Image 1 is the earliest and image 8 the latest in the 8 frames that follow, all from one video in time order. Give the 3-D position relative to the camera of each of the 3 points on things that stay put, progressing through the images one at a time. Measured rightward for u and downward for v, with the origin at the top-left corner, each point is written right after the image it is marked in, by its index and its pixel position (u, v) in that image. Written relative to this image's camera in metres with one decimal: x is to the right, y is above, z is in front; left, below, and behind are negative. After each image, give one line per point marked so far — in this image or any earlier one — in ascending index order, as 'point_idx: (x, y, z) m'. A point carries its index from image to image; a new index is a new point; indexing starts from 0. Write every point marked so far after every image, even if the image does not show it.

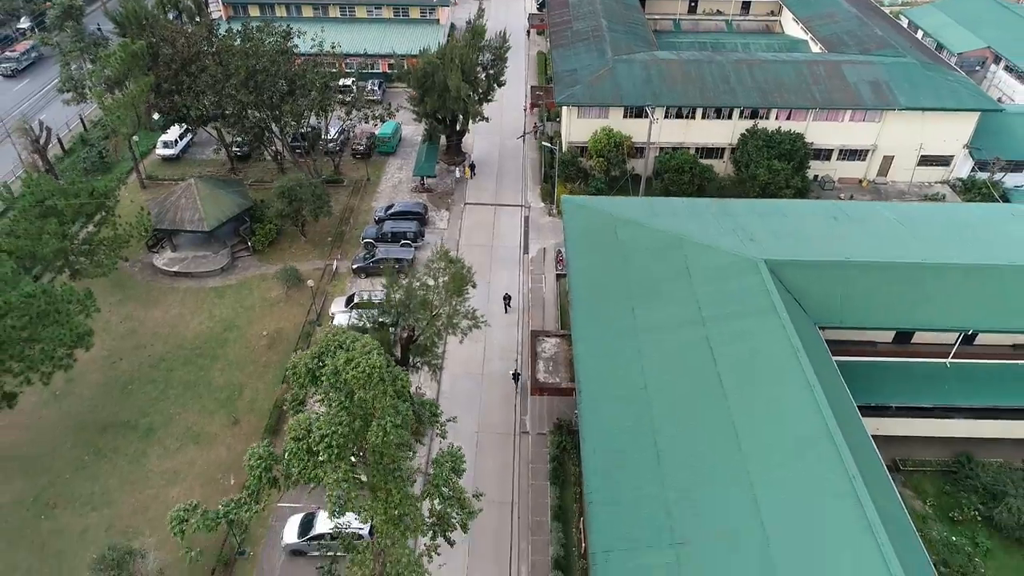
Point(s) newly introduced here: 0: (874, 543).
0: (+6.5, -4.7, +17.2) m
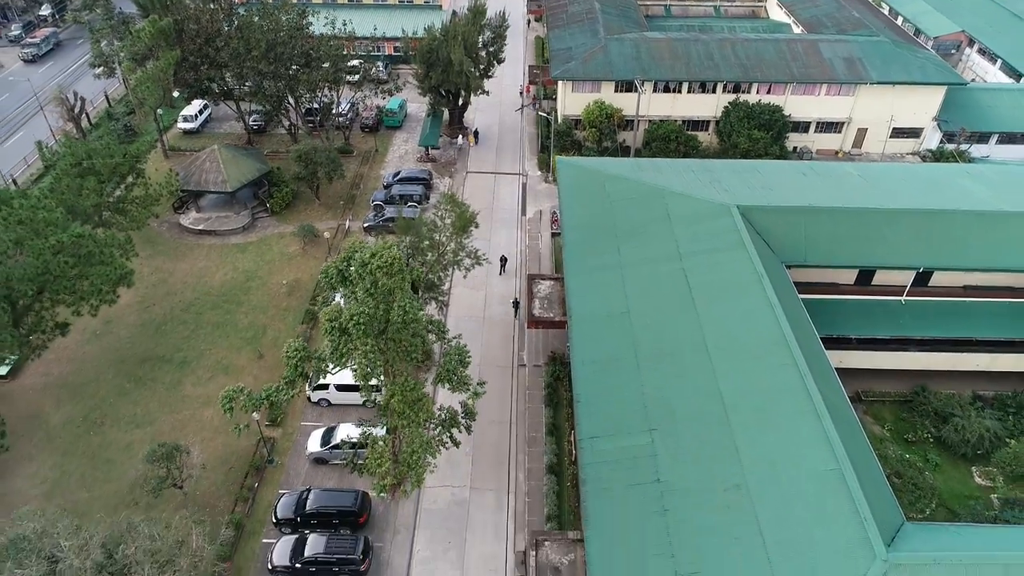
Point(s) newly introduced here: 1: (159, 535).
0: (+6.5, -2.9, +20.2) m
1: (-7.0, -4.9, +18.8) m
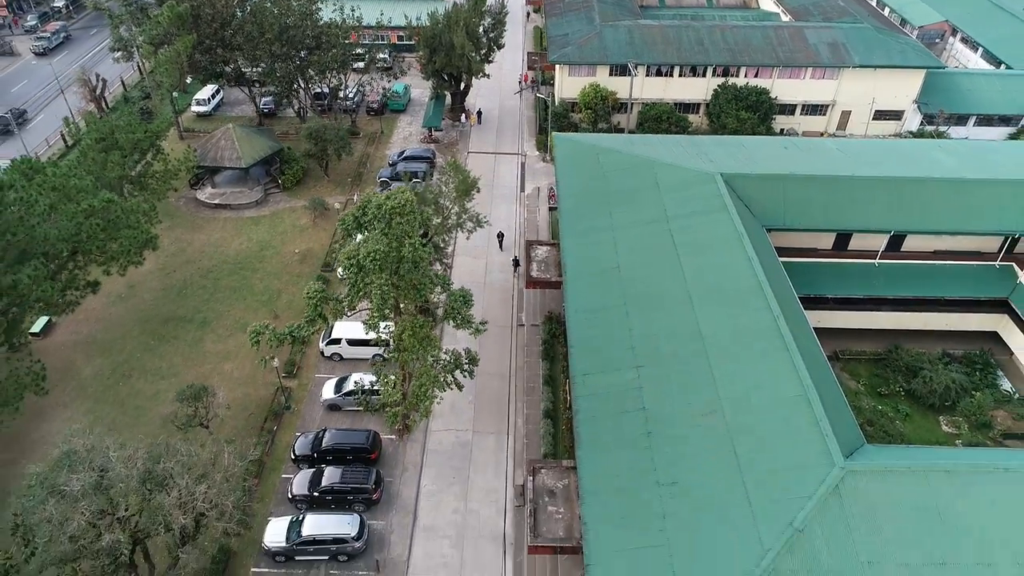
0: (+6.5, -1.7, +22.4) m
1: (-7.0, -3.6, +20.9) m
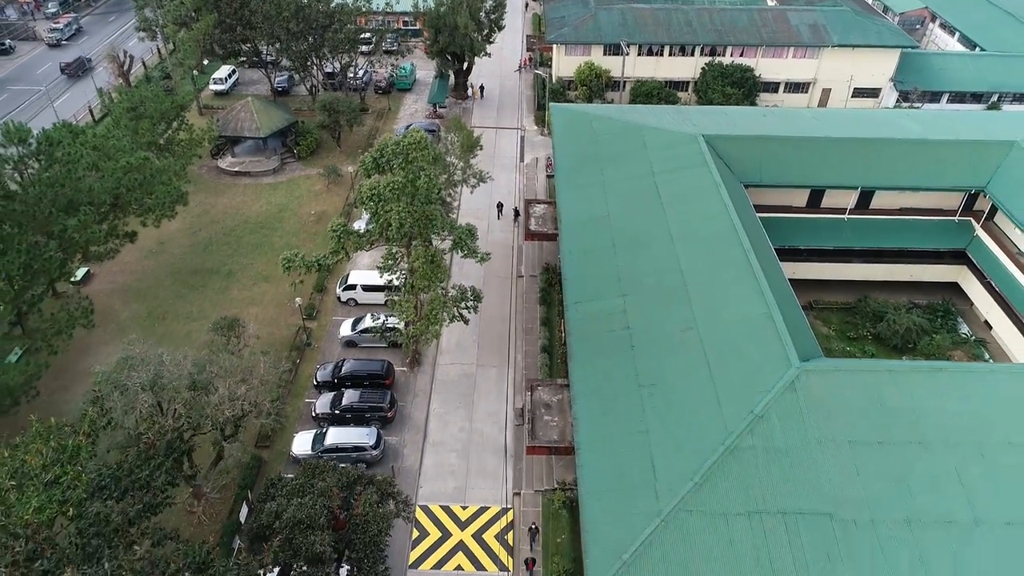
0: (+6.5, +0.1, +25.4) m
1: (-7.0, -1.9, +23.9) m
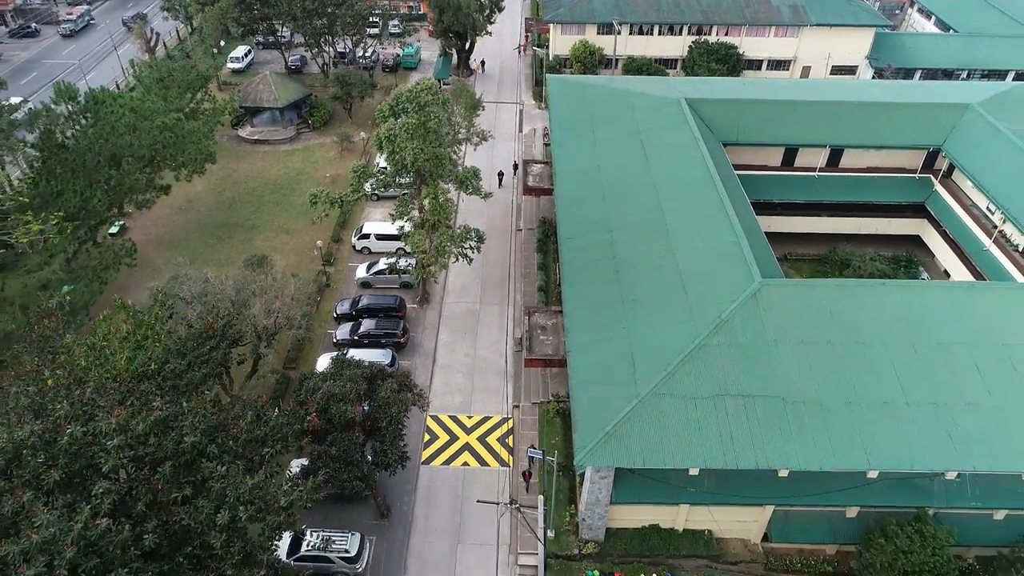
0: (+6.5, +2.1, +28.8) m
1: (-7.0, +0.1, +27.3) m
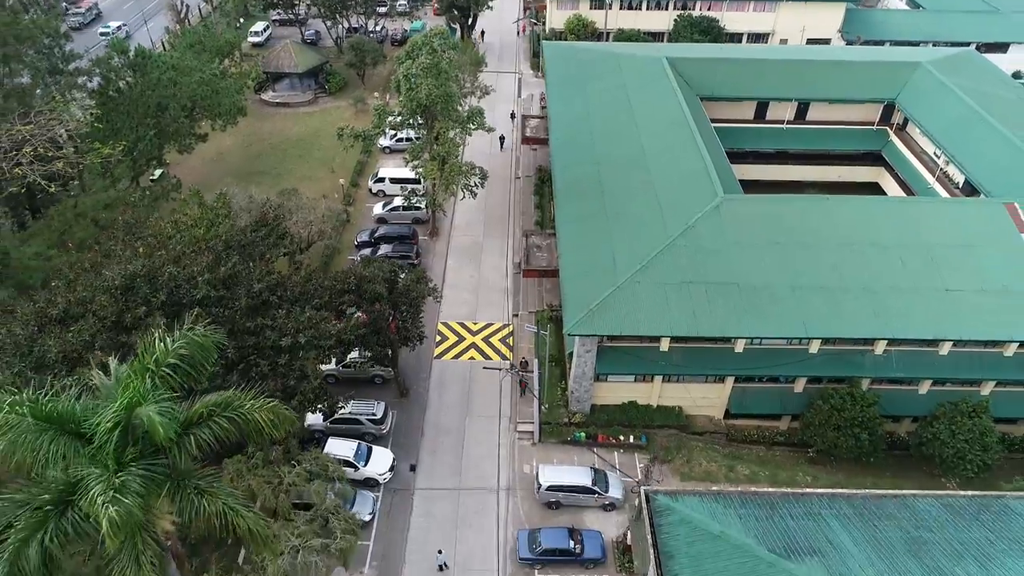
0: (+6.5, +4.8, +33.2) m
1: (-7.0, +2.8, +31.8) m
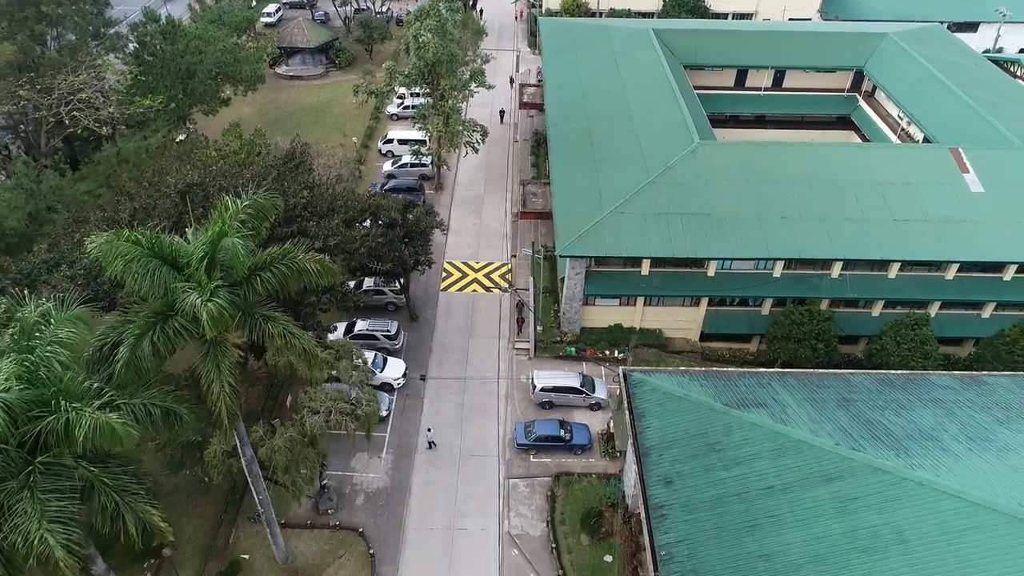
0: (+6.4, +7.1, +36.8) m
1: (-7.1, +5.1, +35.3) m
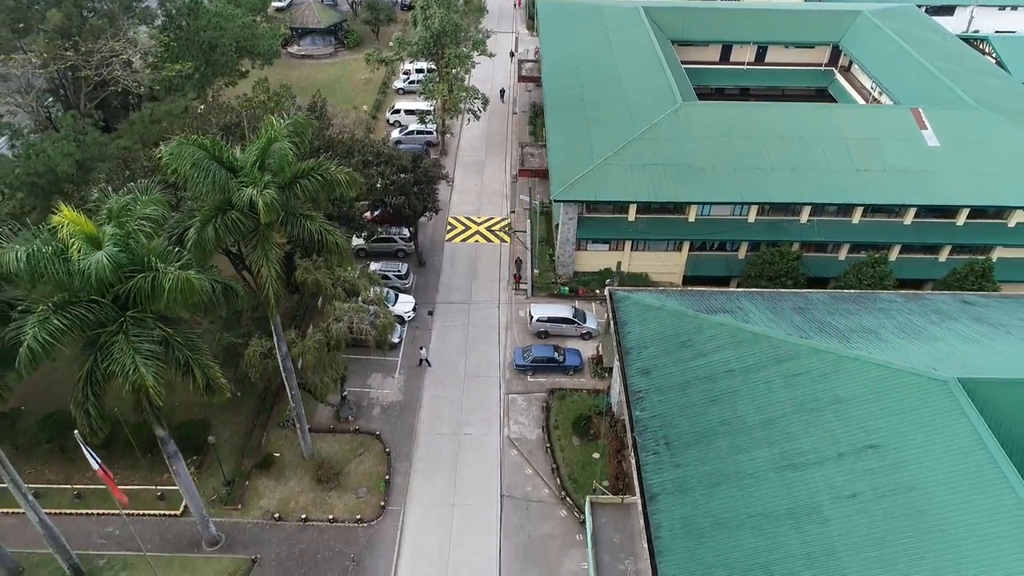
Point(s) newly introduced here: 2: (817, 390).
0: (+6.4, +9.1, +40.0) m
1: (-7.1, +7.1, +38.5) m
2: (+6.4, -2.2, +19.8) m
